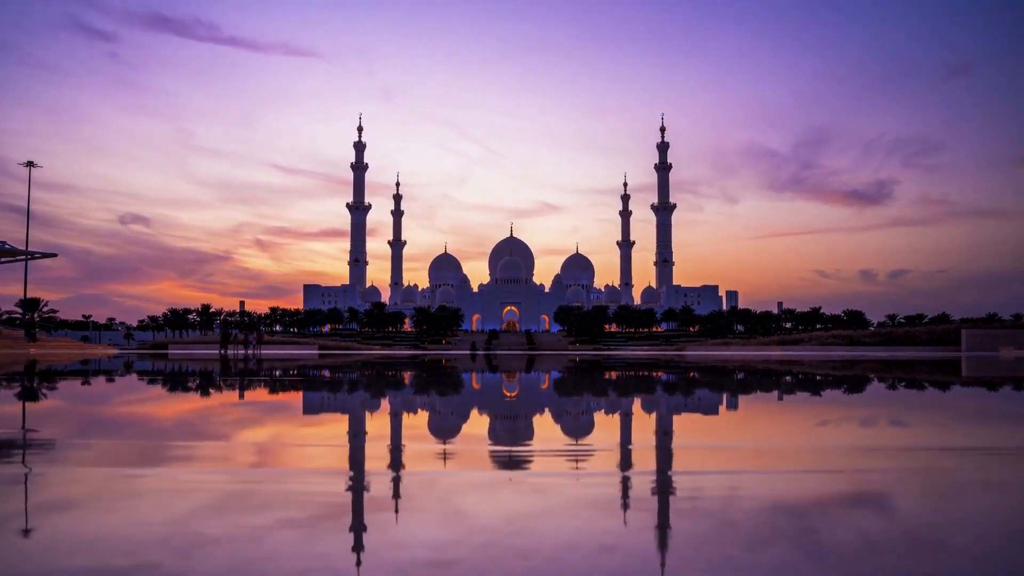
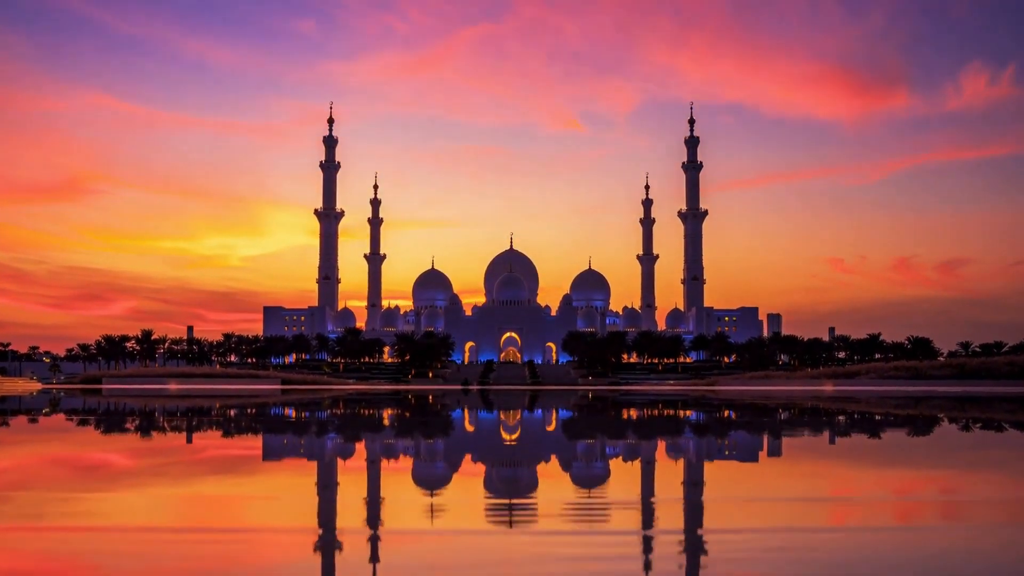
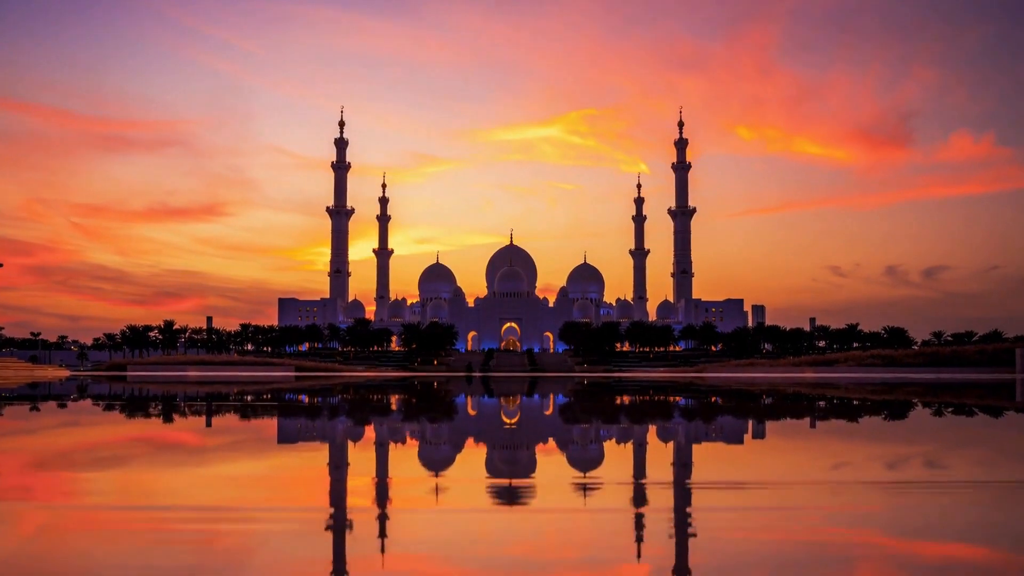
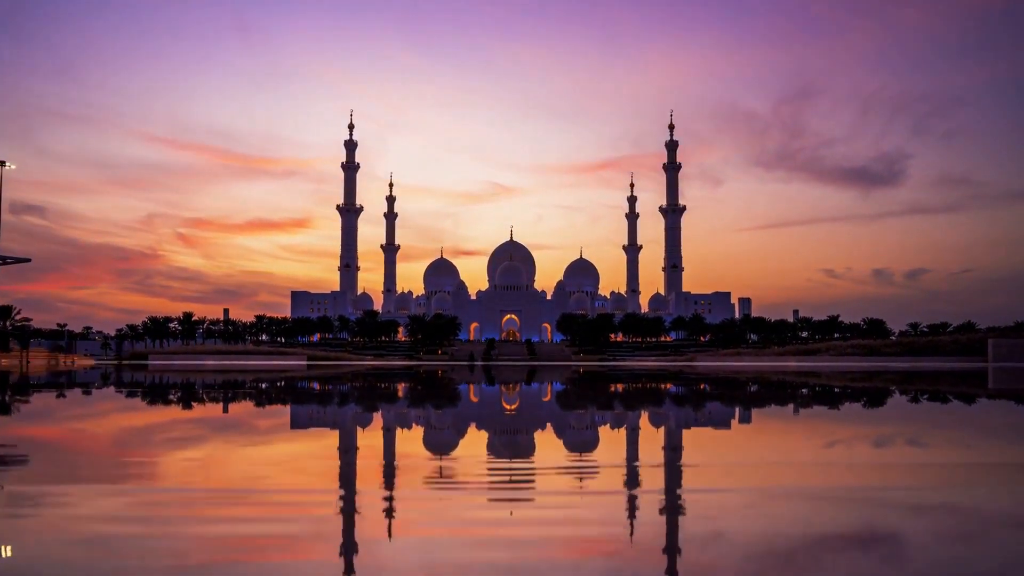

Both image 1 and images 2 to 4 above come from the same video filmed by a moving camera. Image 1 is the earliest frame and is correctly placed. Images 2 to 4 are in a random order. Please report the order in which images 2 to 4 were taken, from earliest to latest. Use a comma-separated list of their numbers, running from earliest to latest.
4, 3, 2
